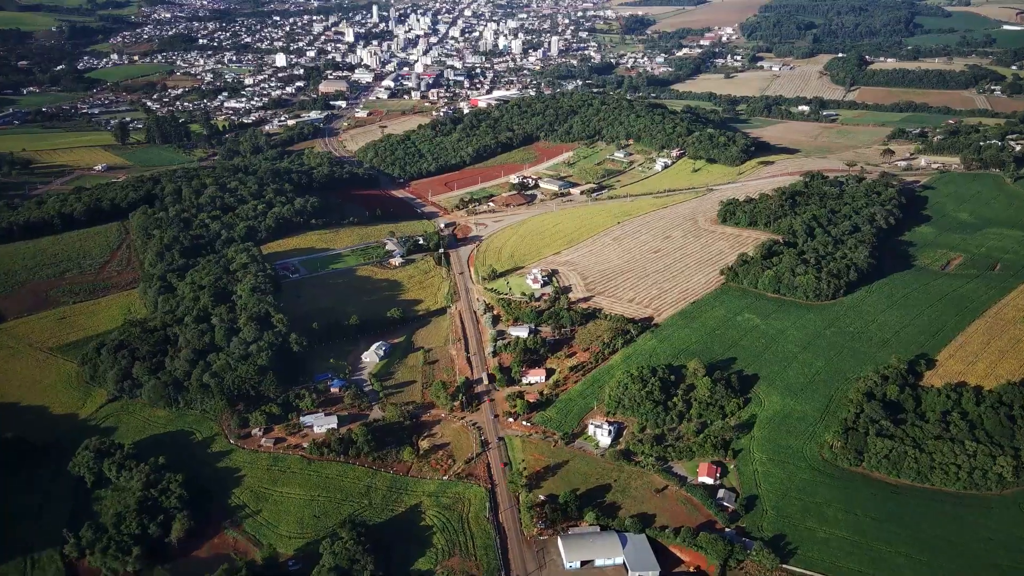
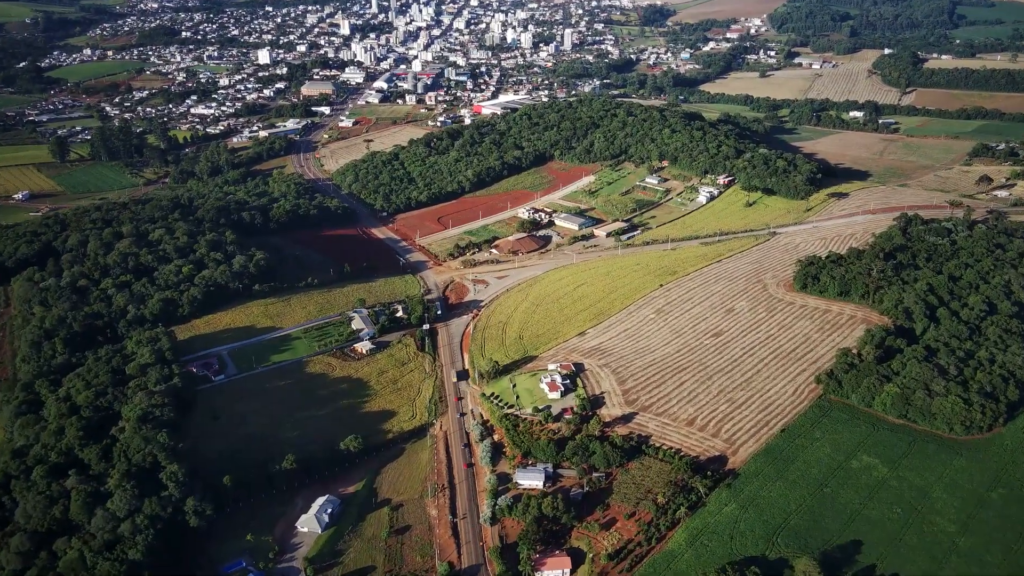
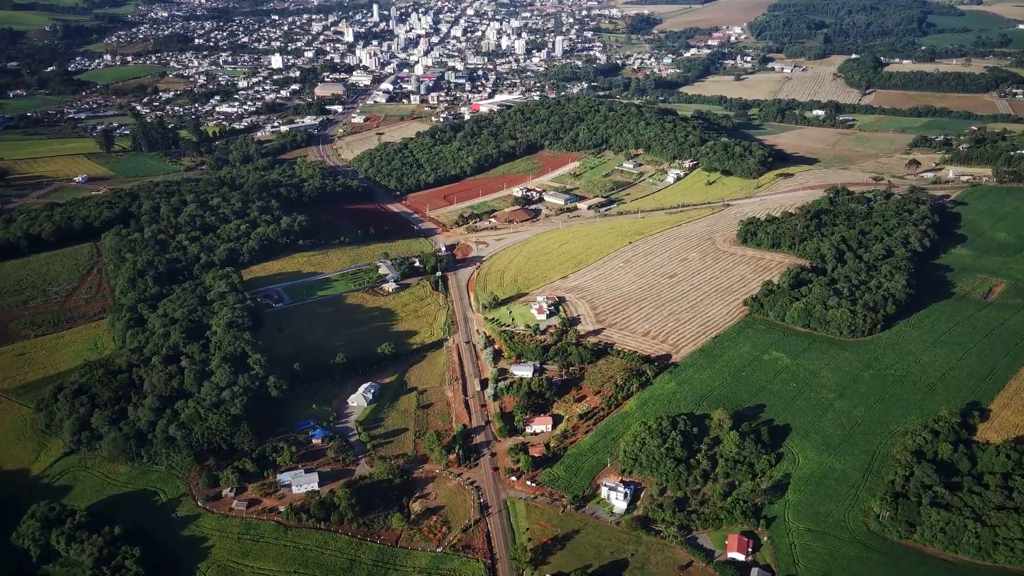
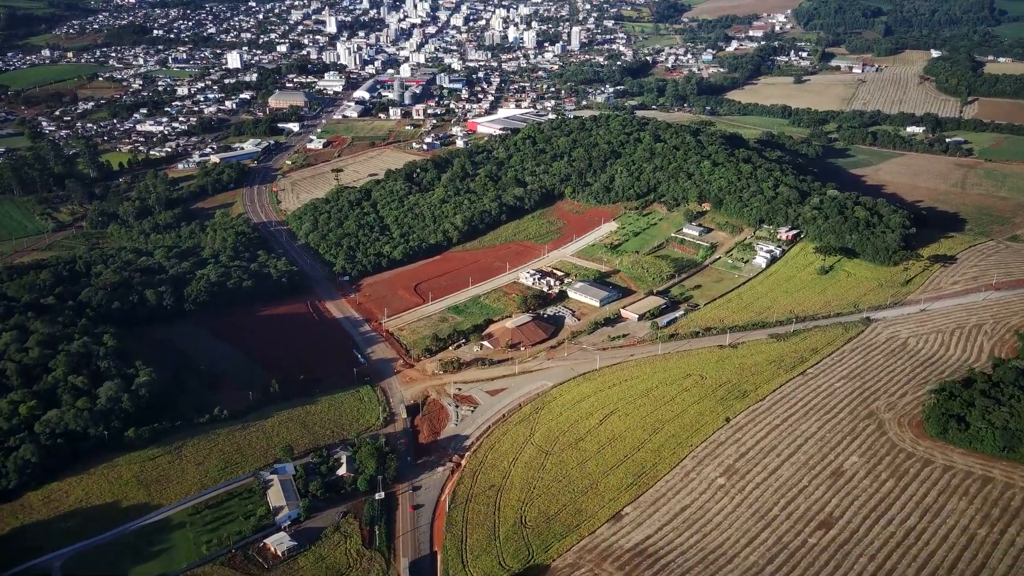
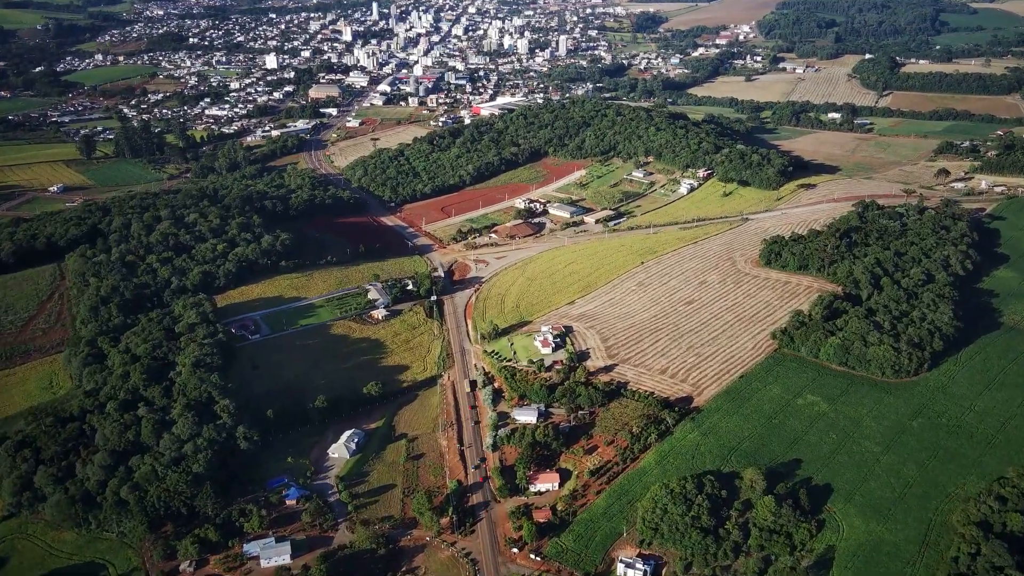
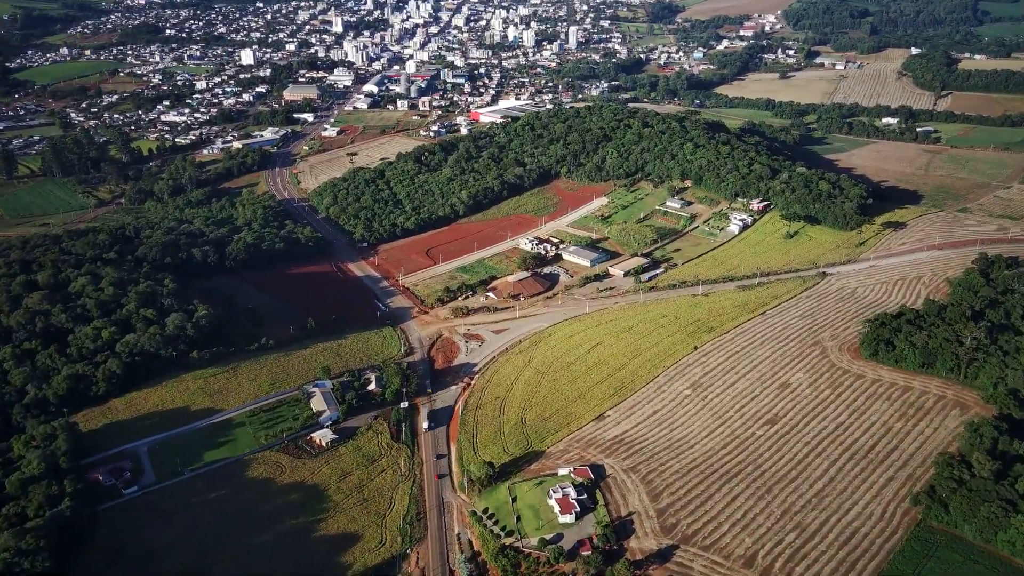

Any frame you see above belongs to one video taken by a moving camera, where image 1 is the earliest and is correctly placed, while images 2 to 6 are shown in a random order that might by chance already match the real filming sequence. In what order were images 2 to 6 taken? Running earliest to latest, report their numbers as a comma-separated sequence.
3, 5, 2, 6, 4
